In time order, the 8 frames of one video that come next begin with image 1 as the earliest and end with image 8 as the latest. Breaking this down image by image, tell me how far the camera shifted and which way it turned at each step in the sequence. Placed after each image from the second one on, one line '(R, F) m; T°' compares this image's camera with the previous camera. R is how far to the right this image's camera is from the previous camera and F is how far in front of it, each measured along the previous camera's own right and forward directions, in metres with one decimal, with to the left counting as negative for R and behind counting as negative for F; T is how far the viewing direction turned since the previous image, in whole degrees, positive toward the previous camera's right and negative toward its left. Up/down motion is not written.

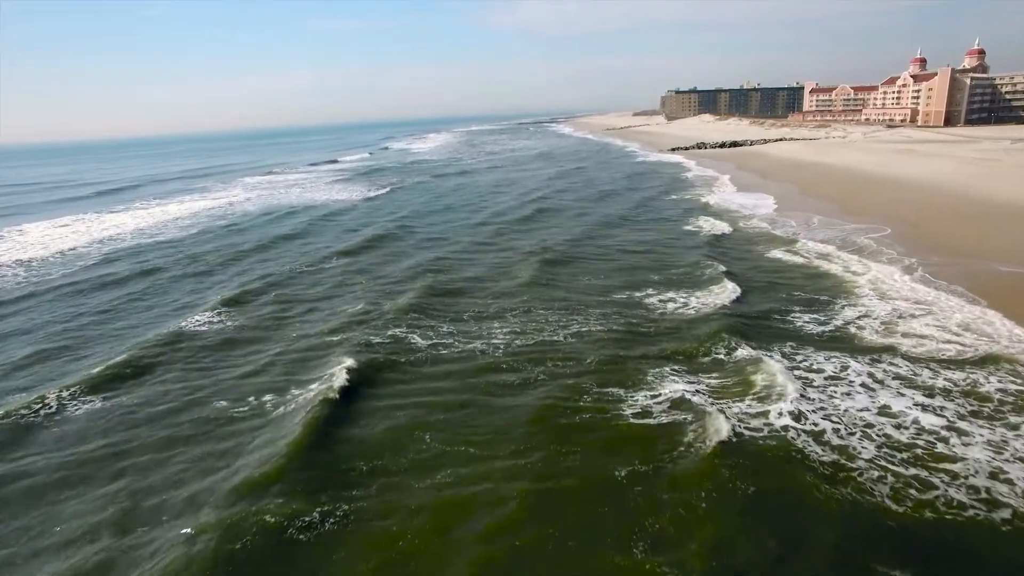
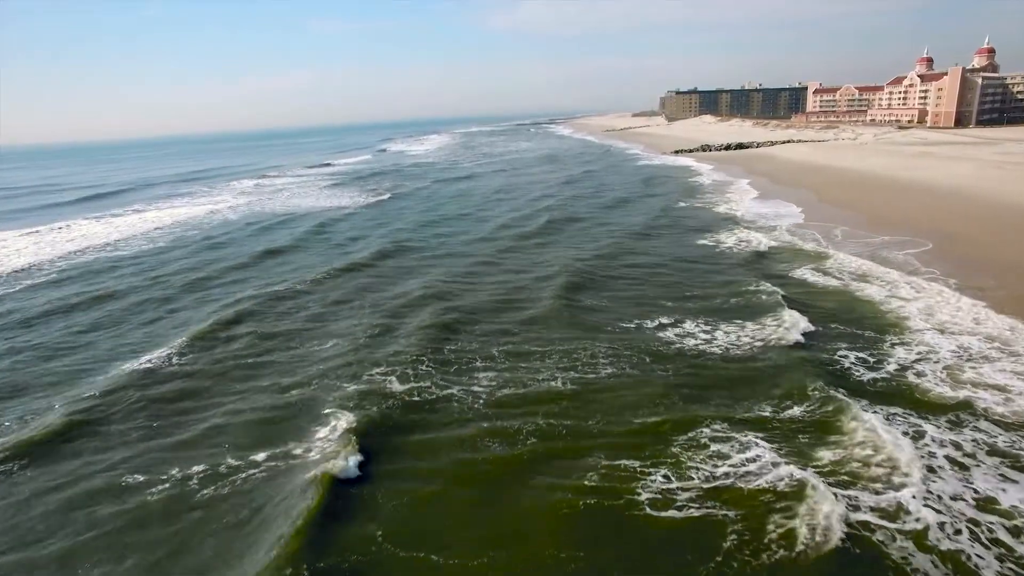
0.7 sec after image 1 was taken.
(+0.1, +1.8) m; 0°
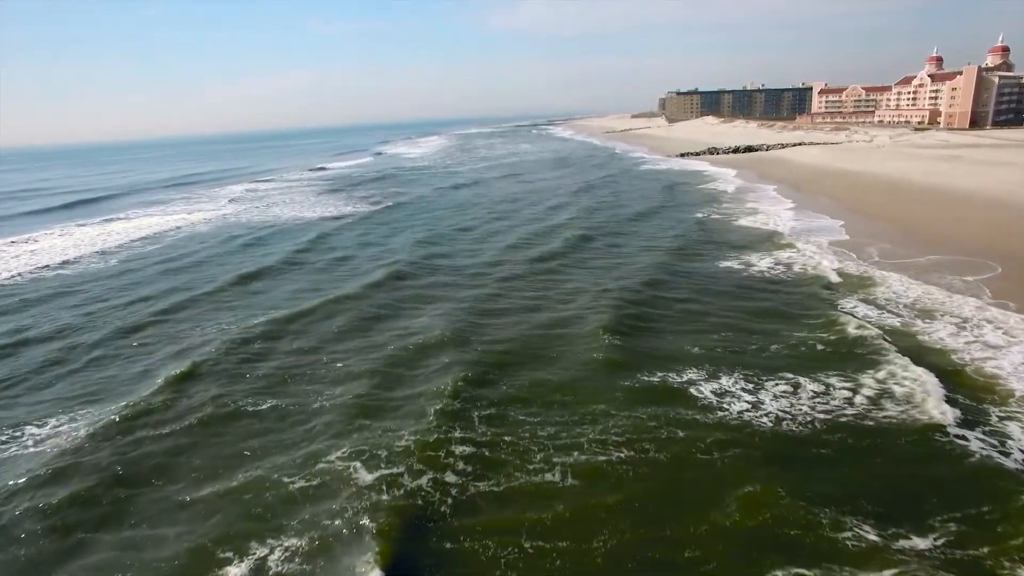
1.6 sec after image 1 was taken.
(+0.1, +2.3) m; 0°
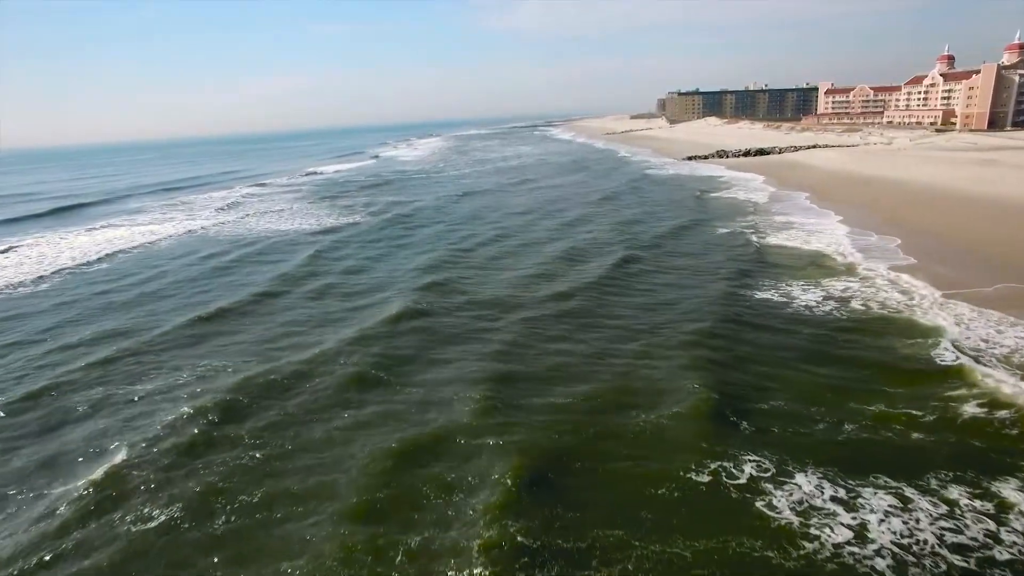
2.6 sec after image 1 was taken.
(0.0, +2.6) m; 0°
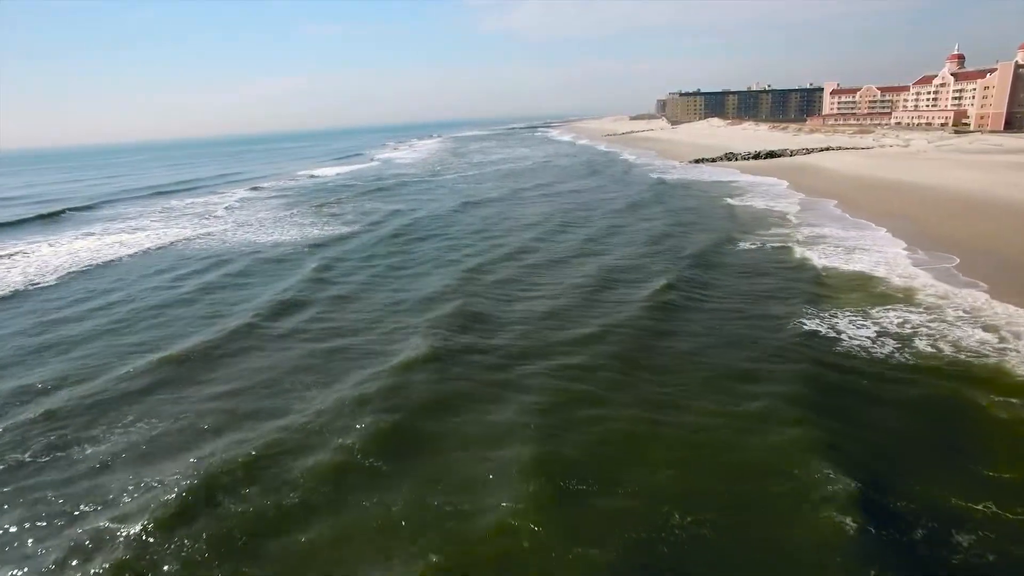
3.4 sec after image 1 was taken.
(-0.1, +2.0) m; 0°
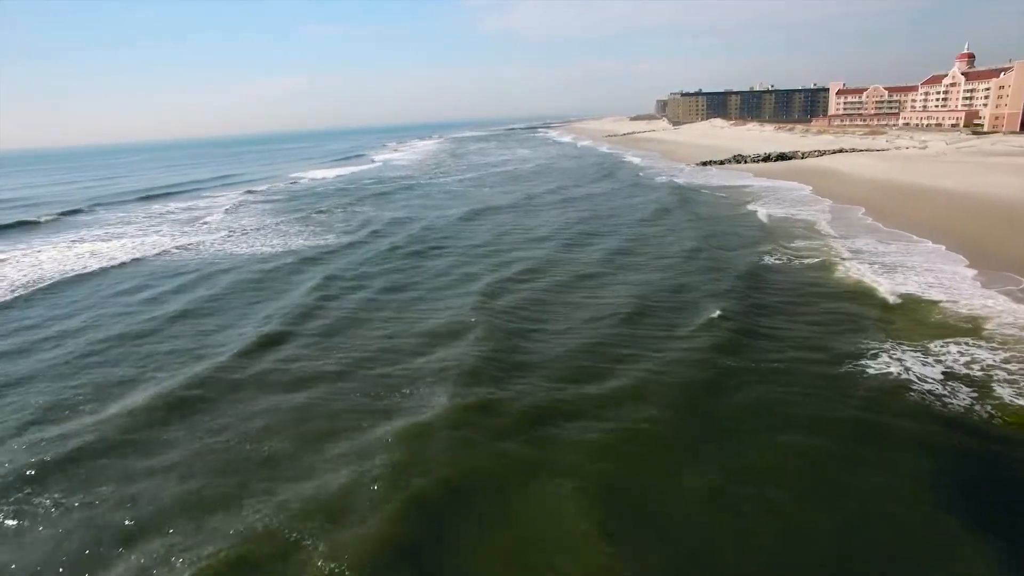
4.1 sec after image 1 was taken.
(-0.2, +1.7) m; 0°
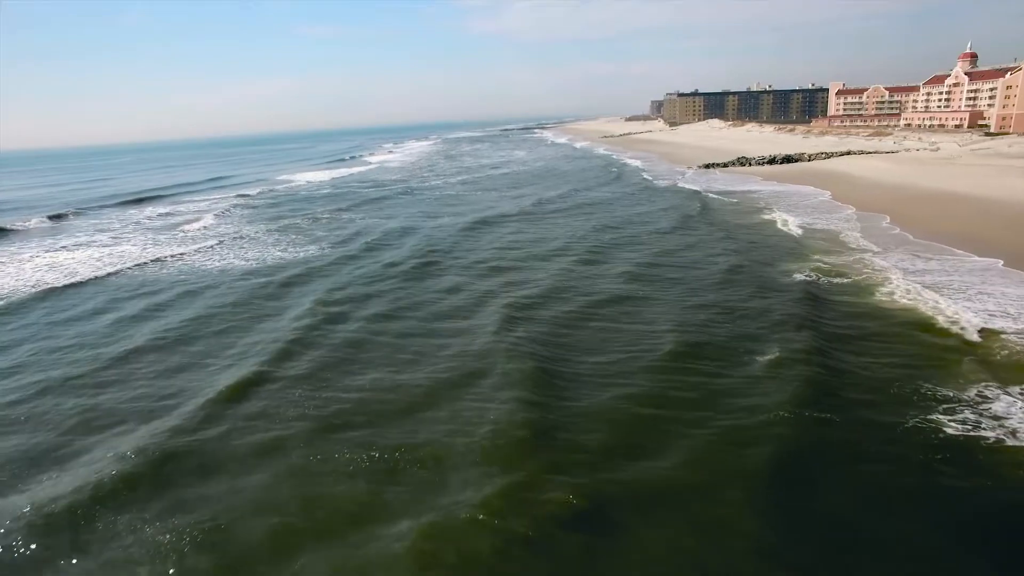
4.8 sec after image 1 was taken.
(-0.2, +1.6) m; 0°
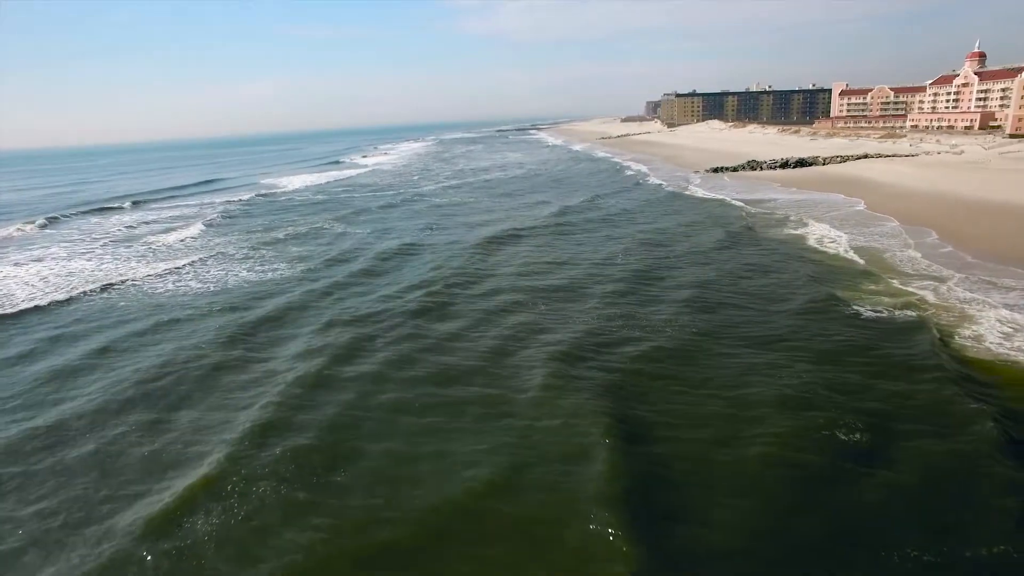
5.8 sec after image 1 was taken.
(-0.3, +2.4) m; 0°
